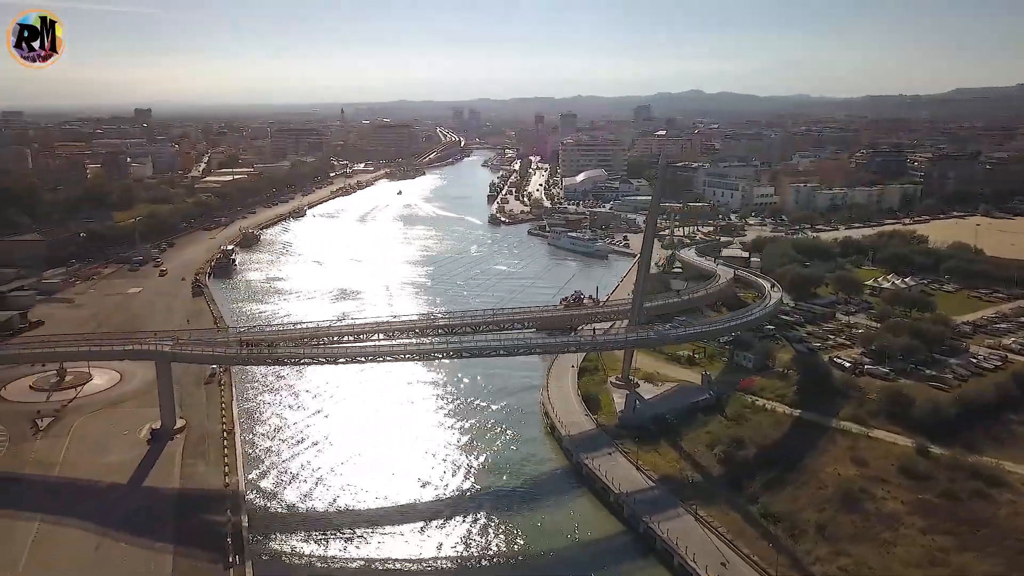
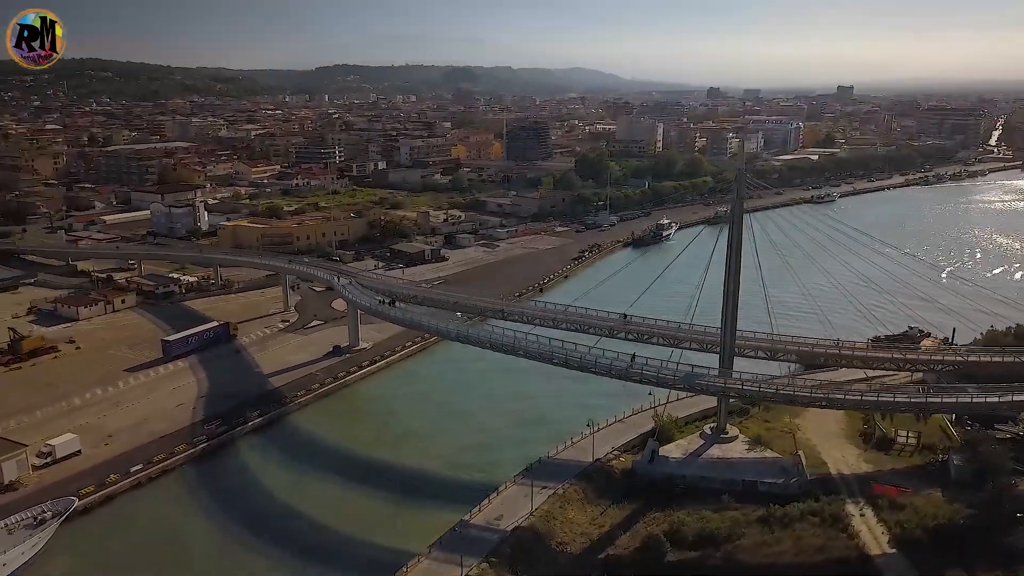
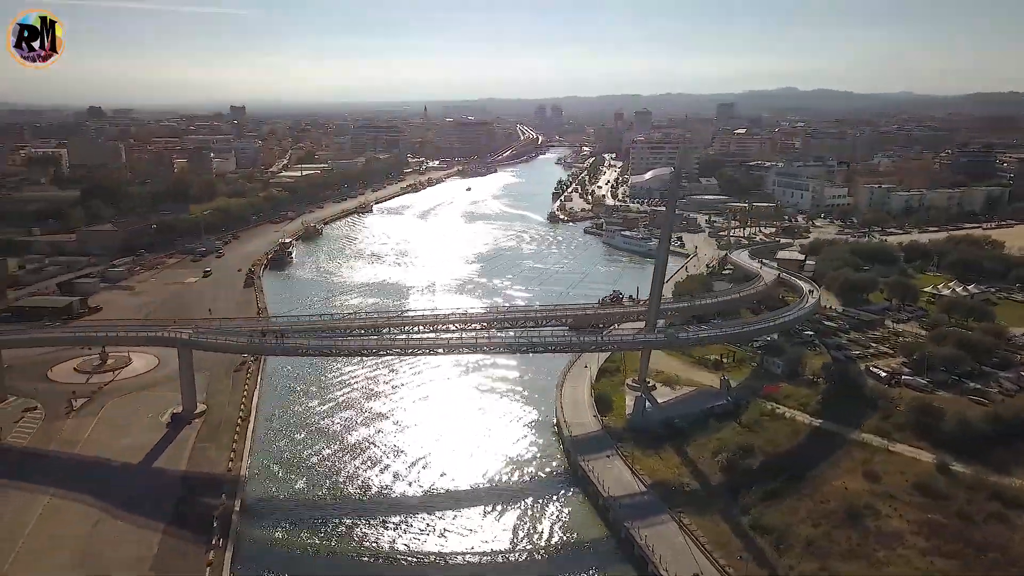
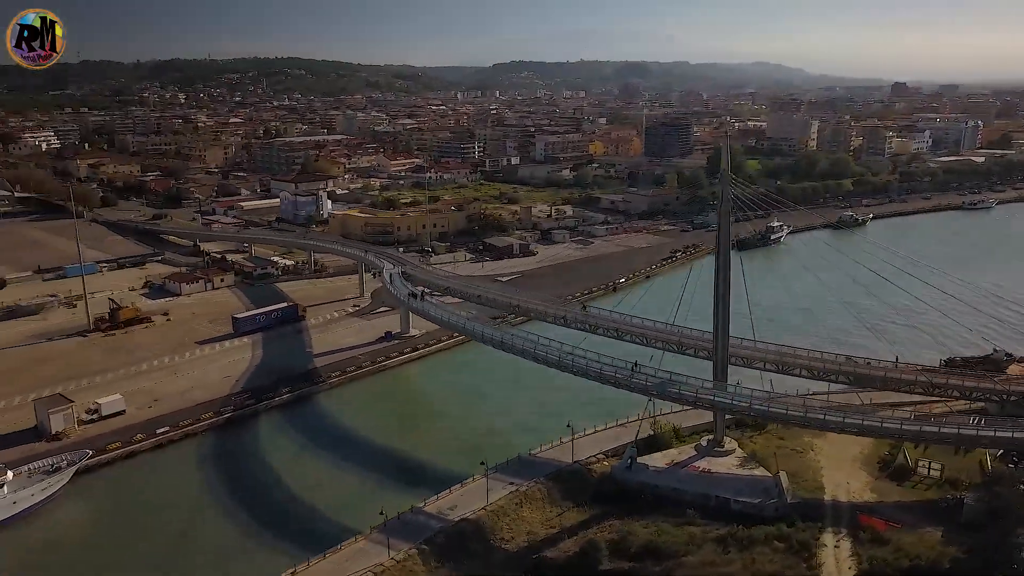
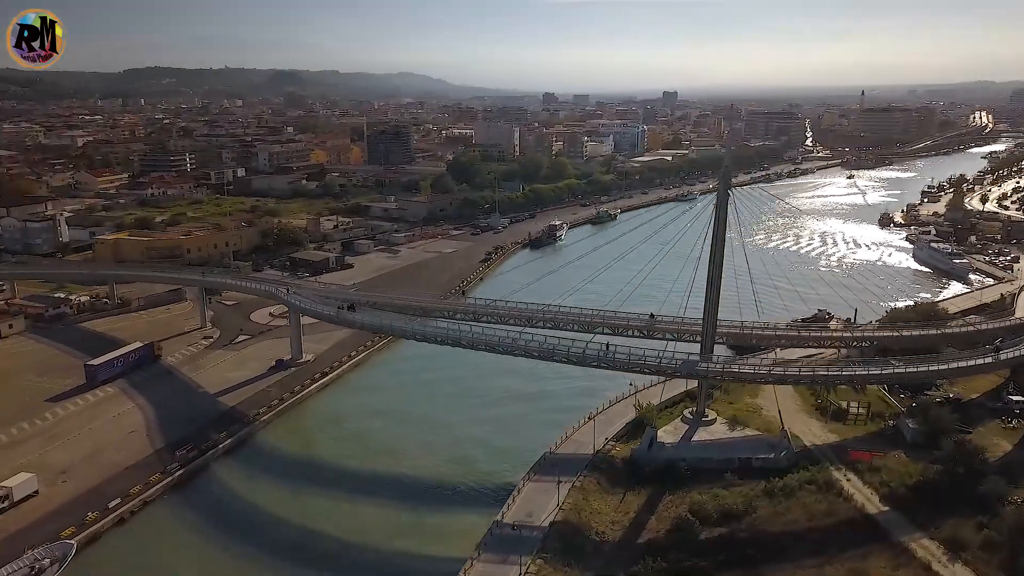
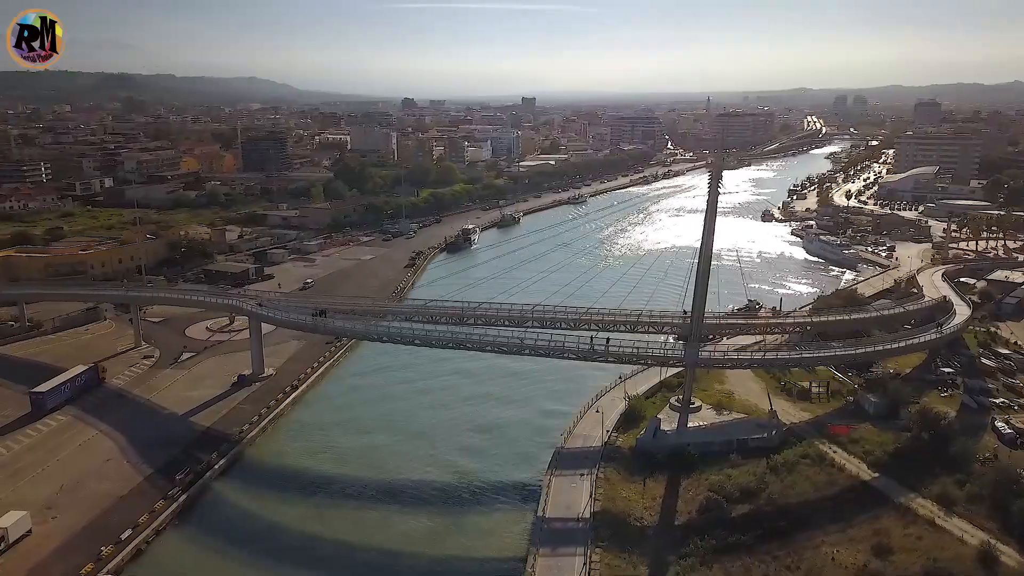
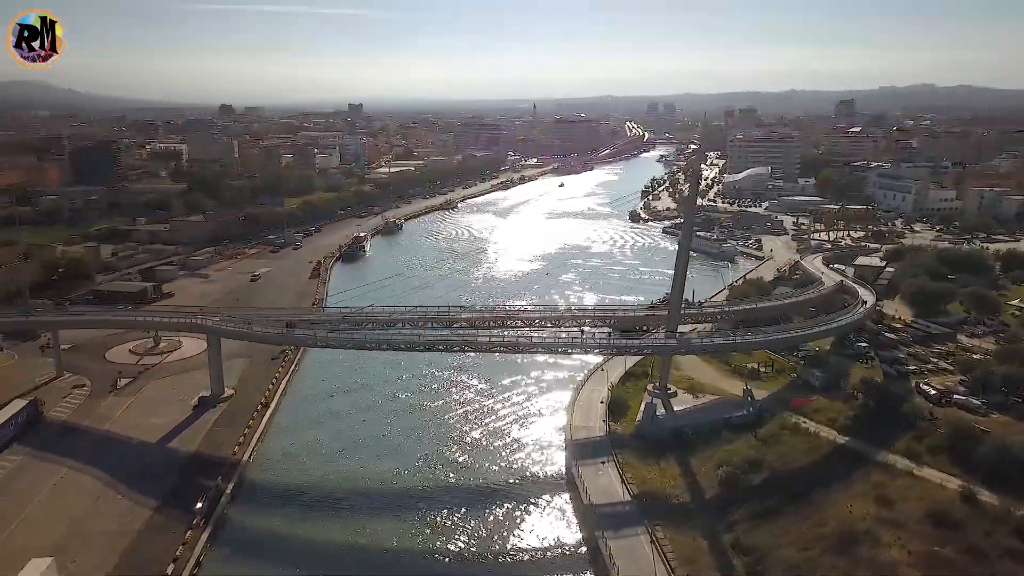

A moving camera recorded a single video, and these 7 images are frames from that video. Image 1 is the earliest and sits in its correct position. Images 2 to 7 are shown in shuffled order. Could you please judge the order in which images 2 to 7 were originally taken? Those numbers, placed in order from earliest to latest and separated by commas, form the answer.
3, 7, 6, 5, 2, 4
